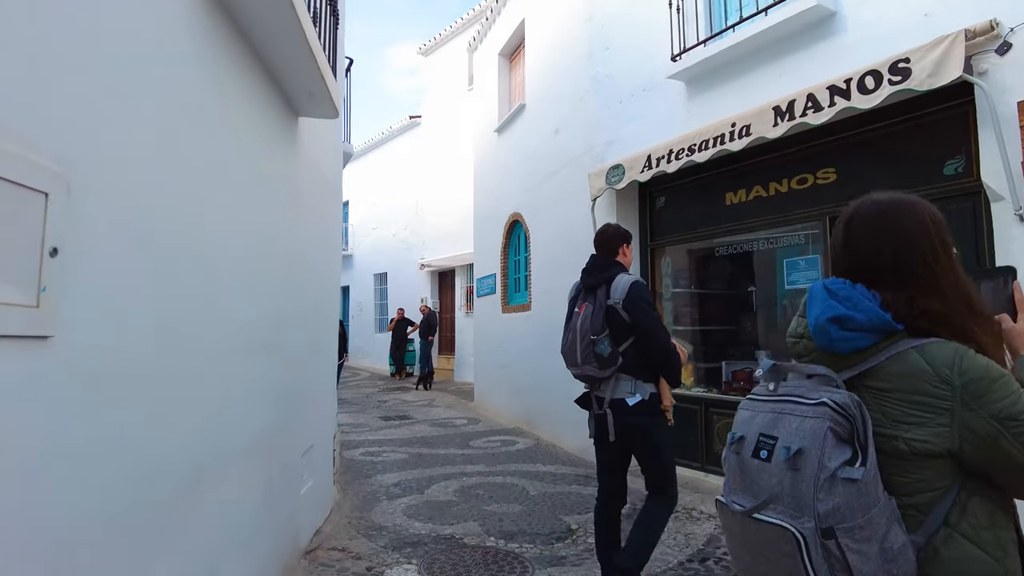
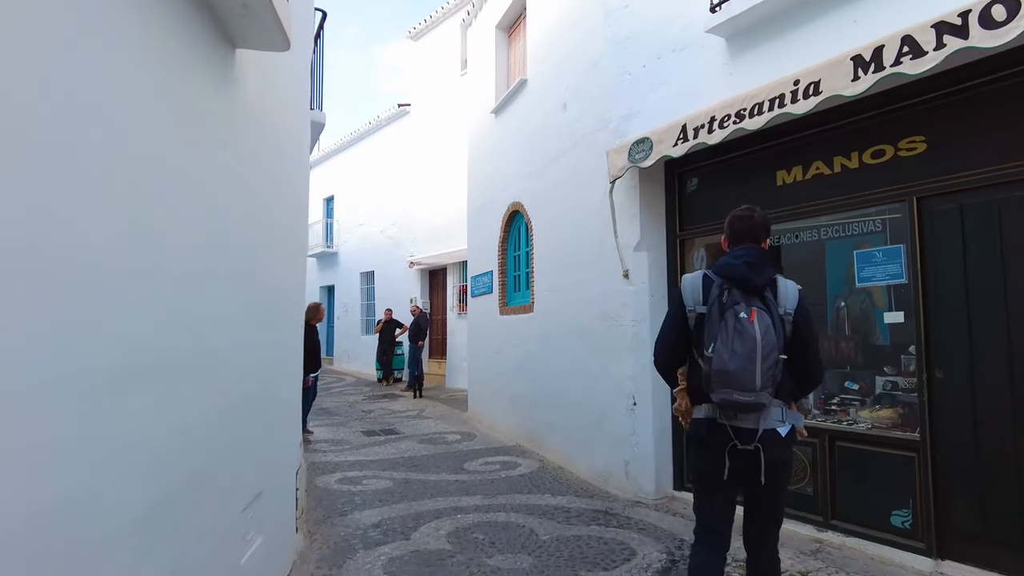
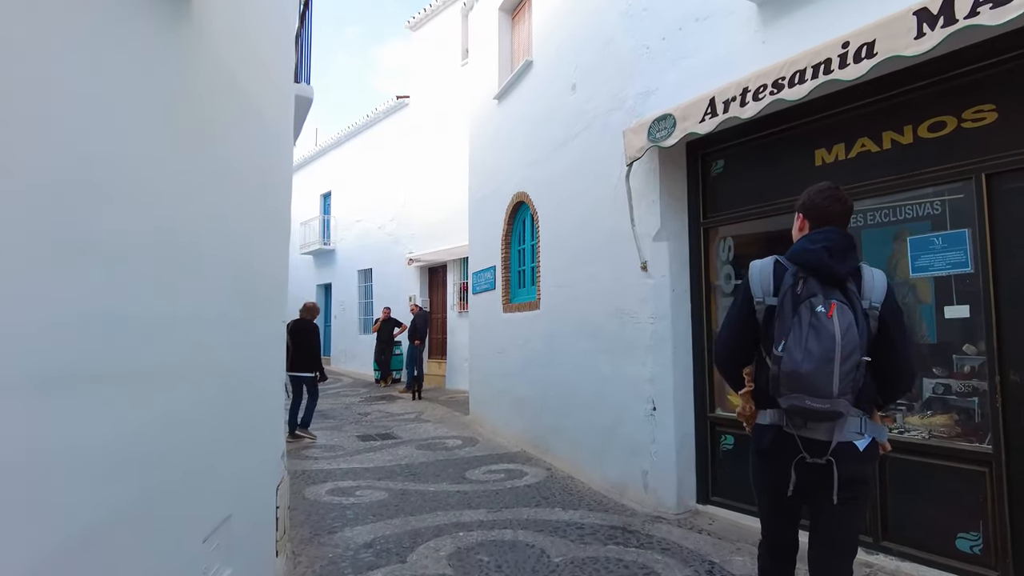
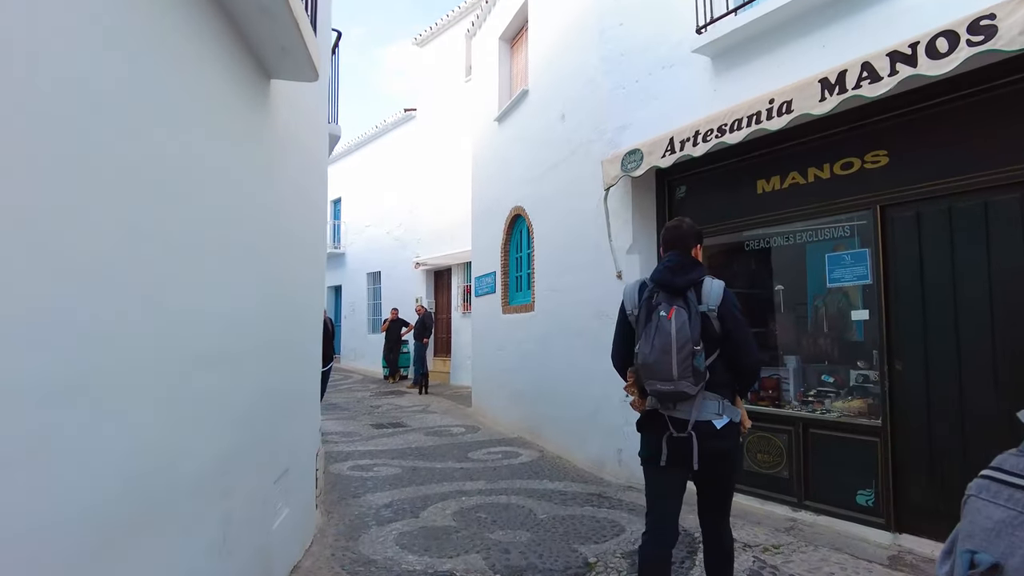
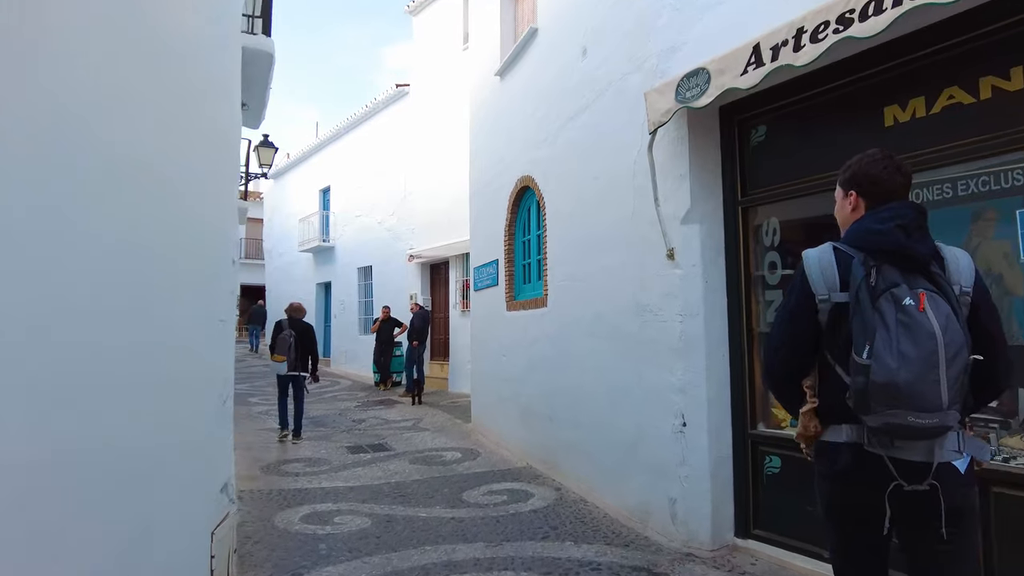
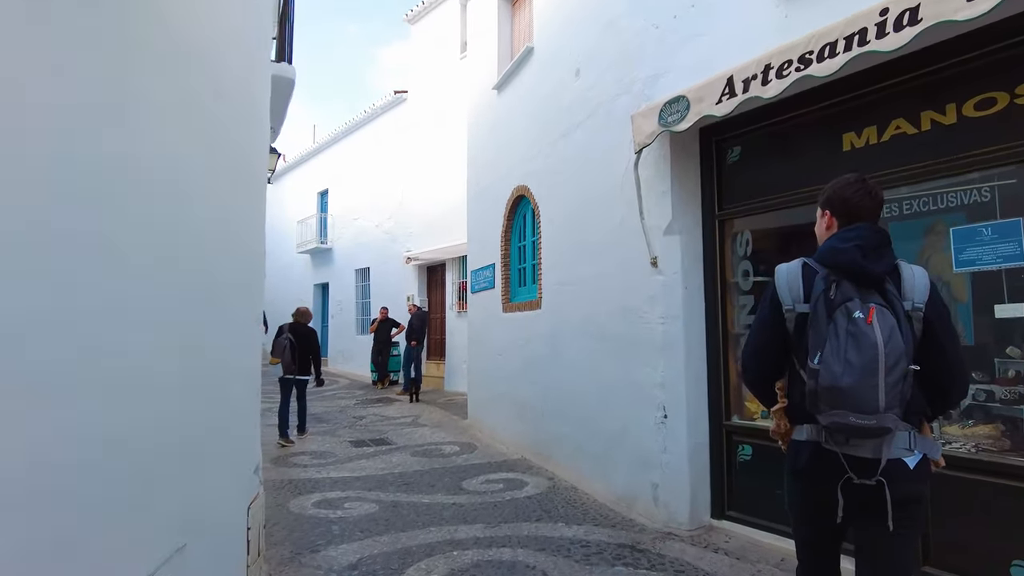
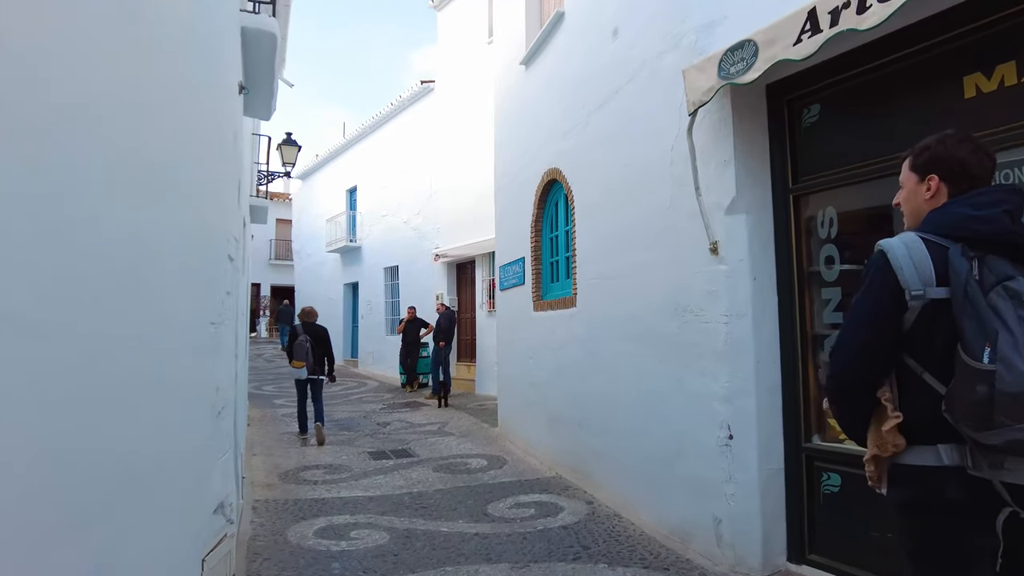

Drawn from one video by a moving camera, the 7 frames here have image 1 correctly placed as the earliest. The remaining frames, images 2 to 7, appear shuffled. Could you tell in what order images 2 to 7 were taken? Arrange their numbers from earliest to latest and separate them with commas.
4, 2, 3, 6, 5, 7
